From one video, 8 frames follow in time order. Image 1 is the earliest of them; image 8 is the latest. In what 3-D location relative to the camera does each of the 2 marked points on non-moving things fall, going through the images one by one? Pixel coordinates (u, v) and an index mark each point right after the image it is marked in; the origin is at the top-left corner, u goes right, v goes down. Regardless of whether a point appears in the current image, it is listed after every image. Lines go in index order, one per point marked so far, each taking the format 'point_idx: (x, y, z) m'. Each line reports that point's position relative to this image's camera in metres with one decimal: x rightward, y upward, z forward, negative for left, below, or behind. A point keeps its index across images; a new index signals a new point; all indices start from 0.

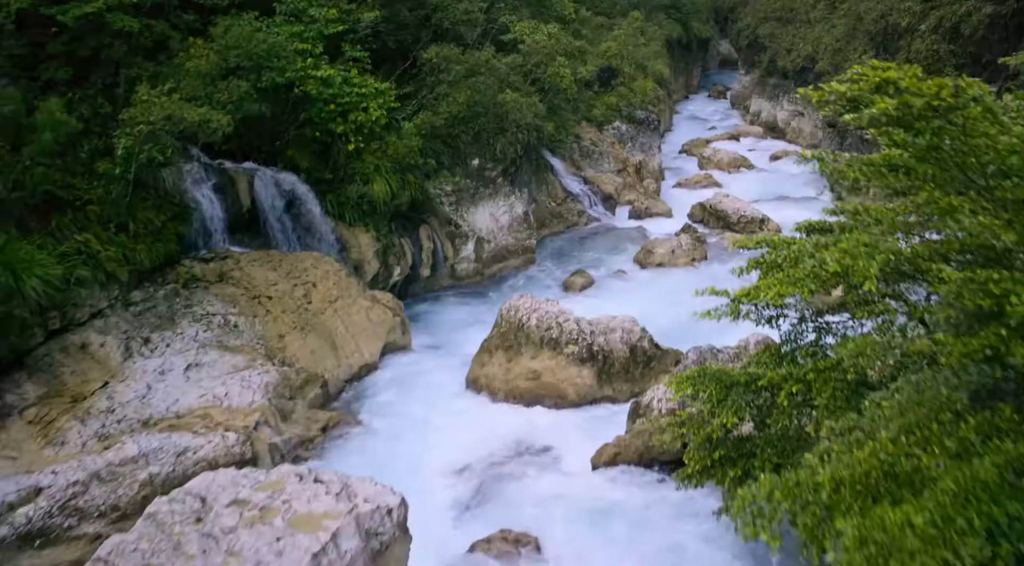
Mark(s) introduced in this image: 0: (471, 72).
0: (-0.9, +4.6, +16.4) m
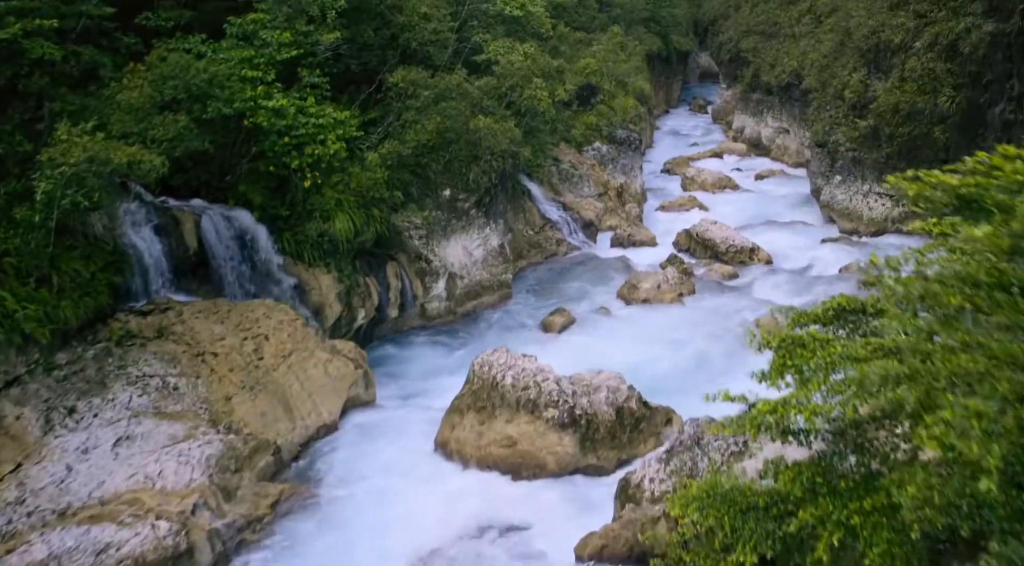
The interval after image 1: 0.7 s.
0: (-1.4, +3.7, +15.2) m
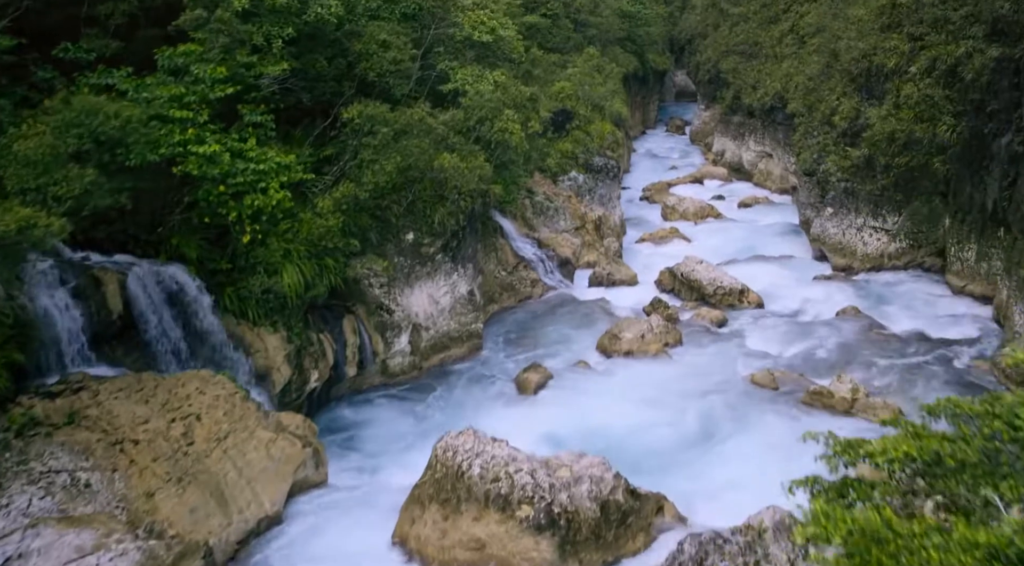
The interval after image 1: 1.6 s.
0: (-2.0, +2.7, +13.8) m
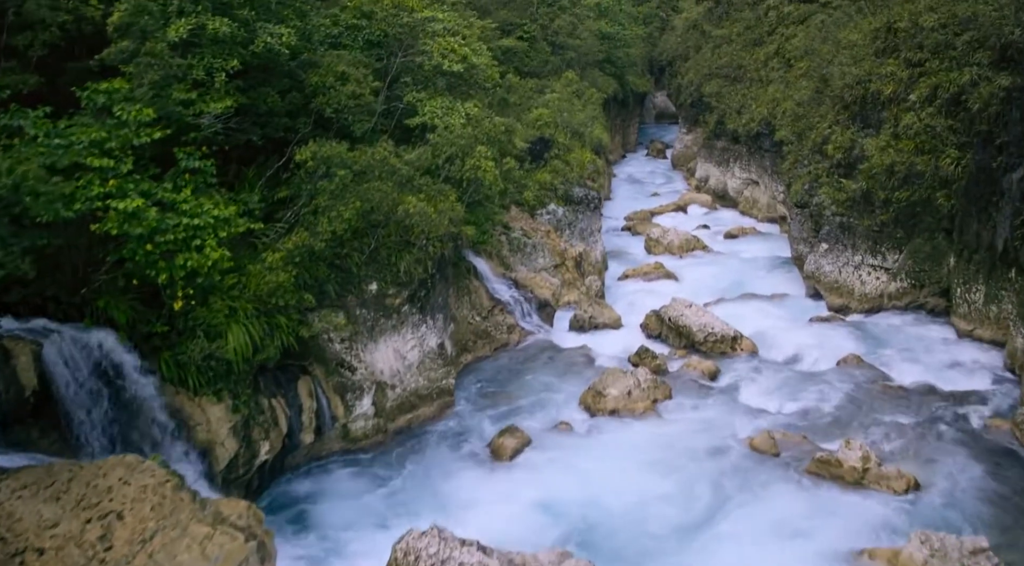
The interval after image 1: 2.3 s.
0: (-2.5, +1.8, +12.4) m
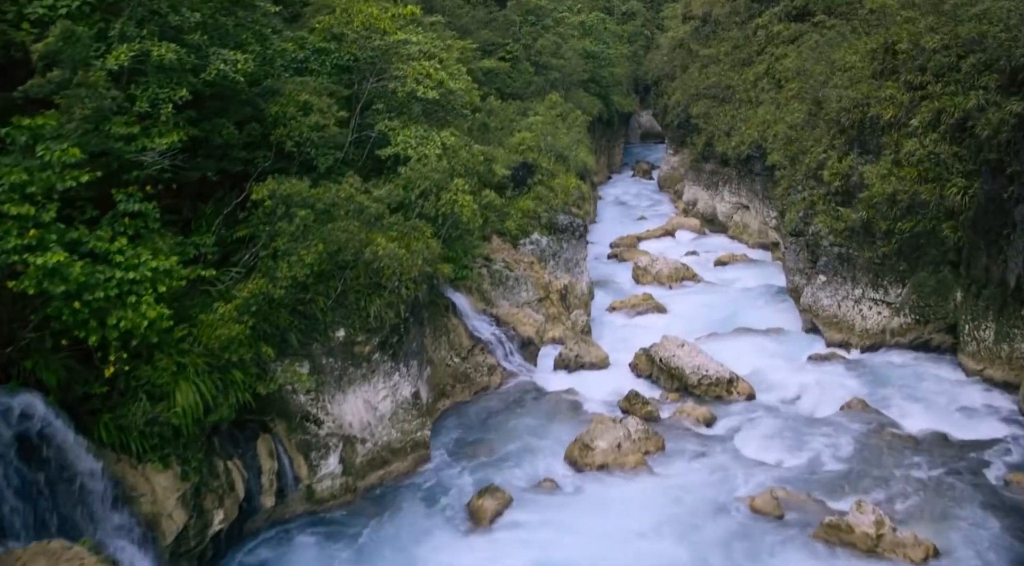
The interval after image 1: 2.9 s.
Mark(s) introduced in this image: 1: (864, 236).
0: (-2.8, +1.1, +11.4) m
1: (+7.4, +1.0, +16.2) m
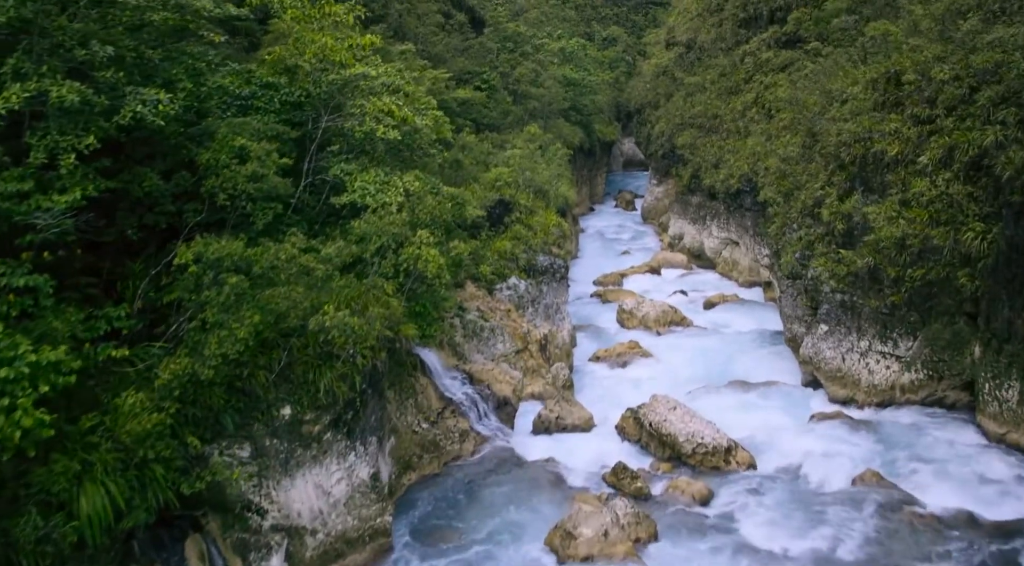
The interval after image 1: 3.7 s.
0: (-3.2, +0.1, +9.8) m
1: (+6.9, 0.0, +14.8) m
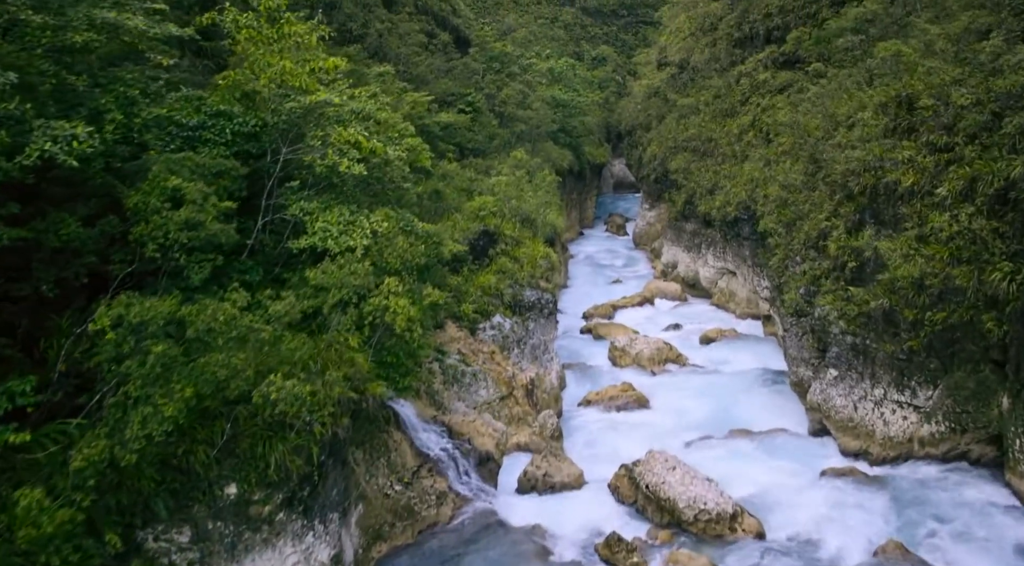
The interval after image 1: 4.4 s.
0: (-3.4, -0.6, +8.5) m
1: (+6.6, -0.8, +13.6) m
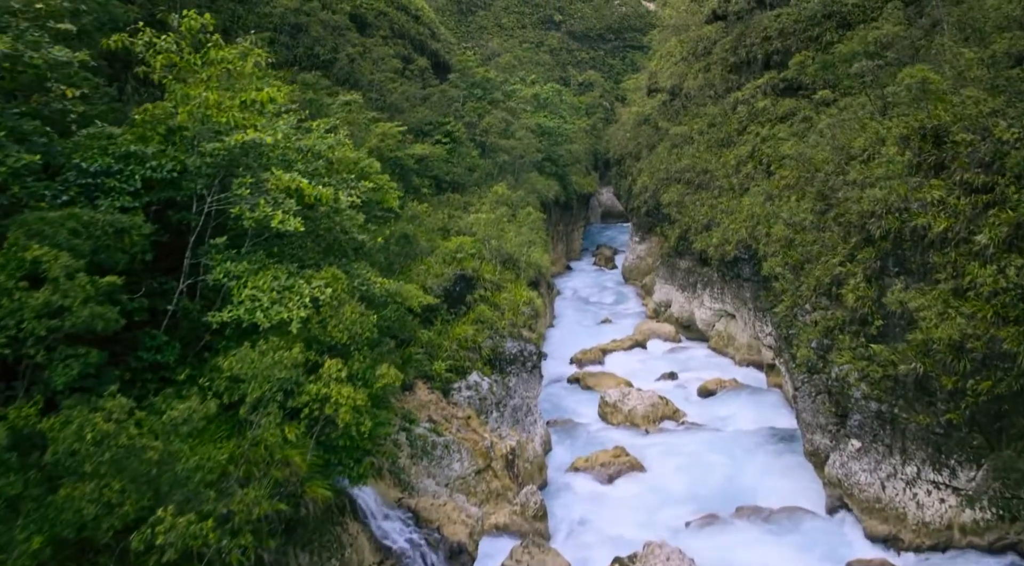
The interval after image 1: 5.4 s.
0: (-3.7, -1.4, +6.5) m
1: (+6.3, -1.7, +11.8) m
